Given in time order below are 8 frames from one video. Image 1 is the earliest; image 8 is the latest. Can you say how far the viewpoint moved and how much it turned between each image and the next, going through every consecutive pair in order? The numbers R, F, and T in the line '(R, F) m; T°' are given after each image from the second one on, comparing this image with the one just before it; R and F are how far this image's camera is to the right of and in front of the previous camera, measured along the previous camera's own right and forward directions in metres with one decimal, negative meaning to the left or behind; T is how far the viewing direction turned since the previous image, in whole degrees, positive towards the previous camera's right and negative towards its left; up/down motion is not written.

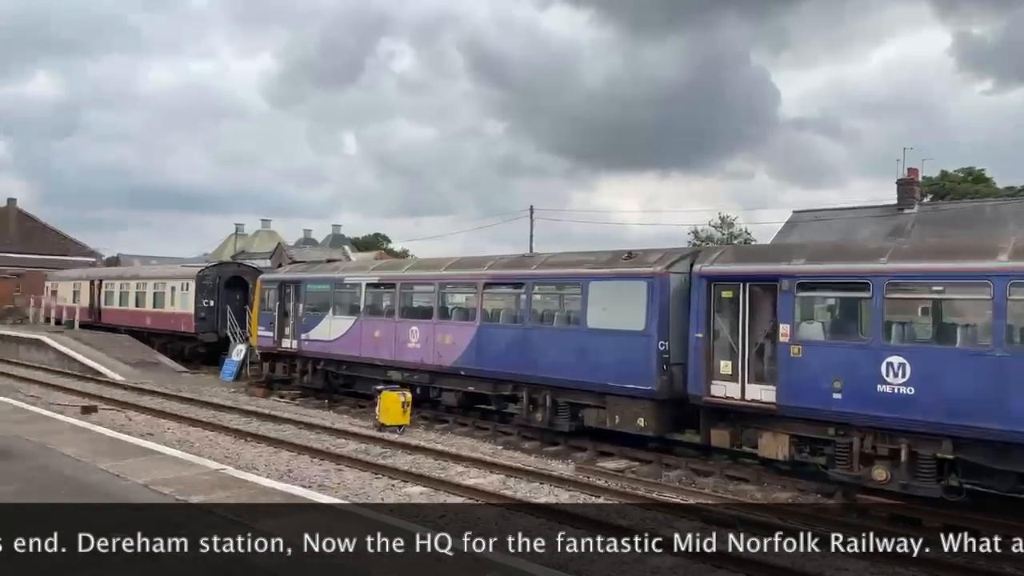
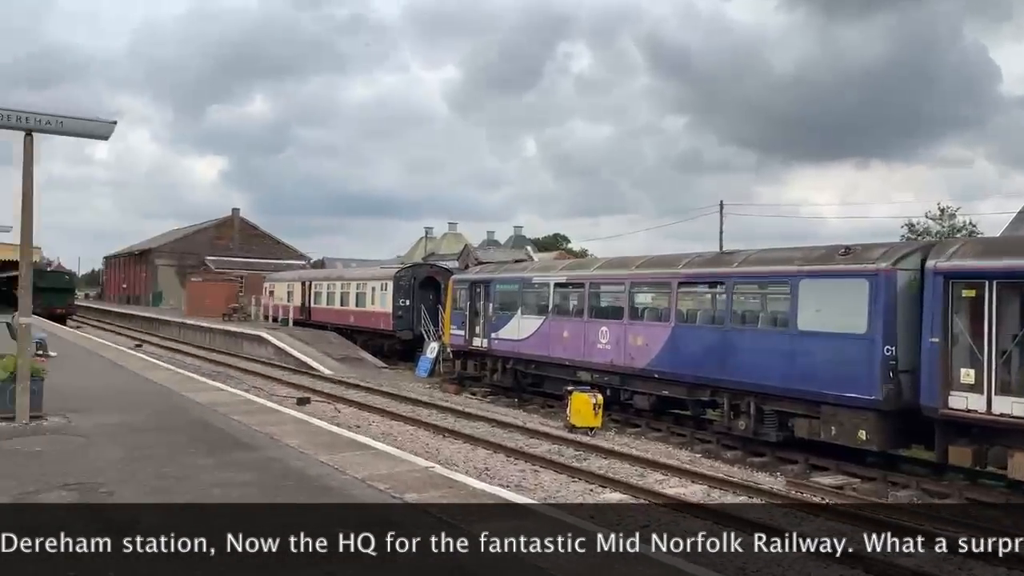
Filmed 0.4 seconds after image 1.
(-0.4, +0.4) m; -13°
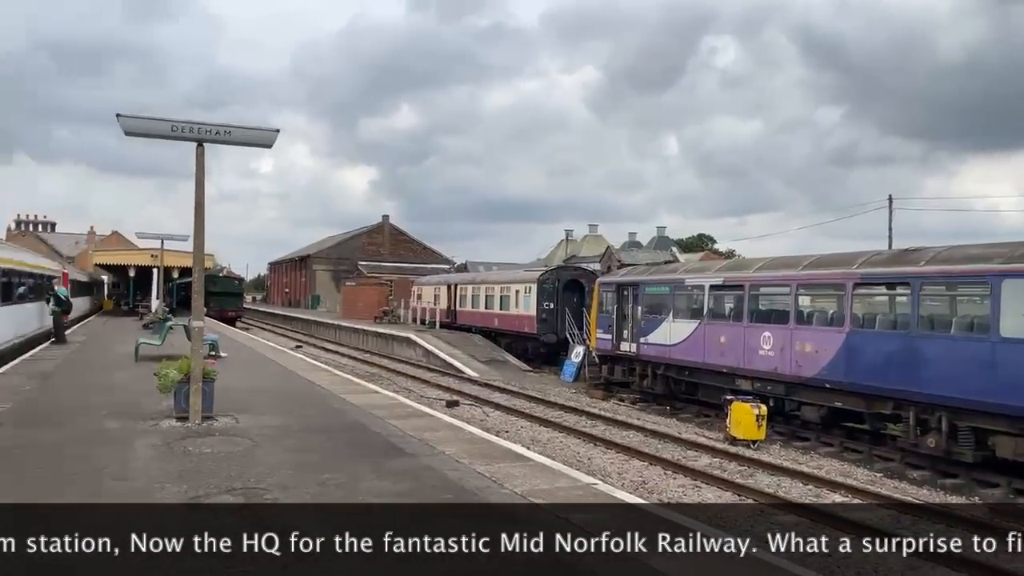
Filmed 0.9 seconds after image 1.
(-0.3, +0.5) m; -10°
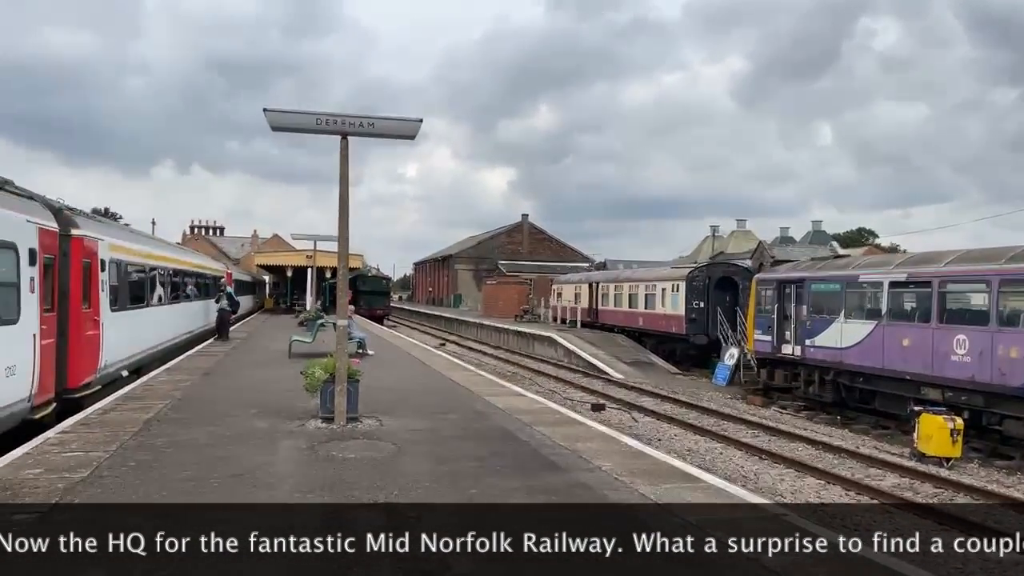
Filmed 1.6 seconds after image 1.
(-0.2, +0.8) m; -10°
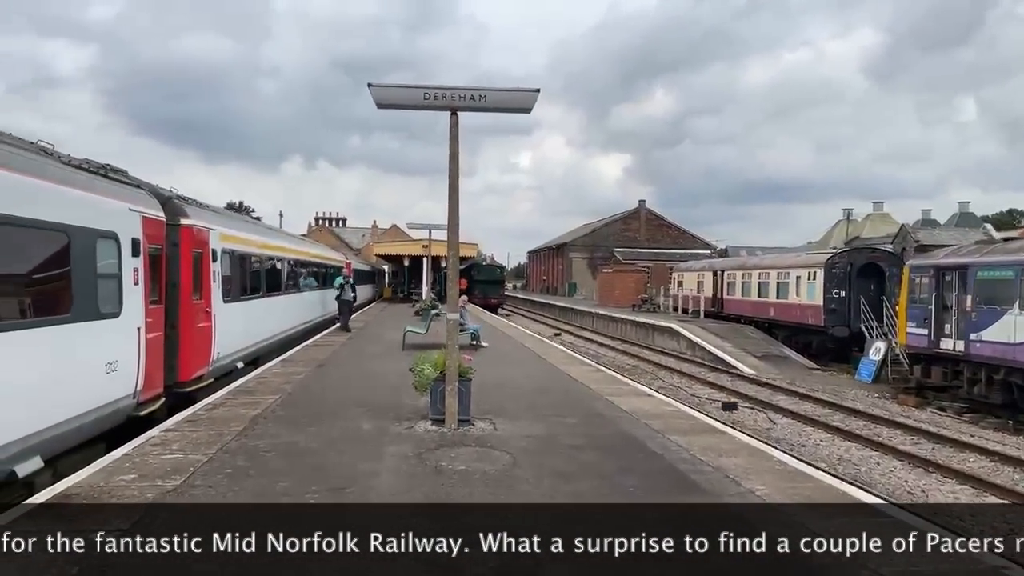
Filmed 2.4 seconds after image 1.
(-0.1, +1.0) m; -9°
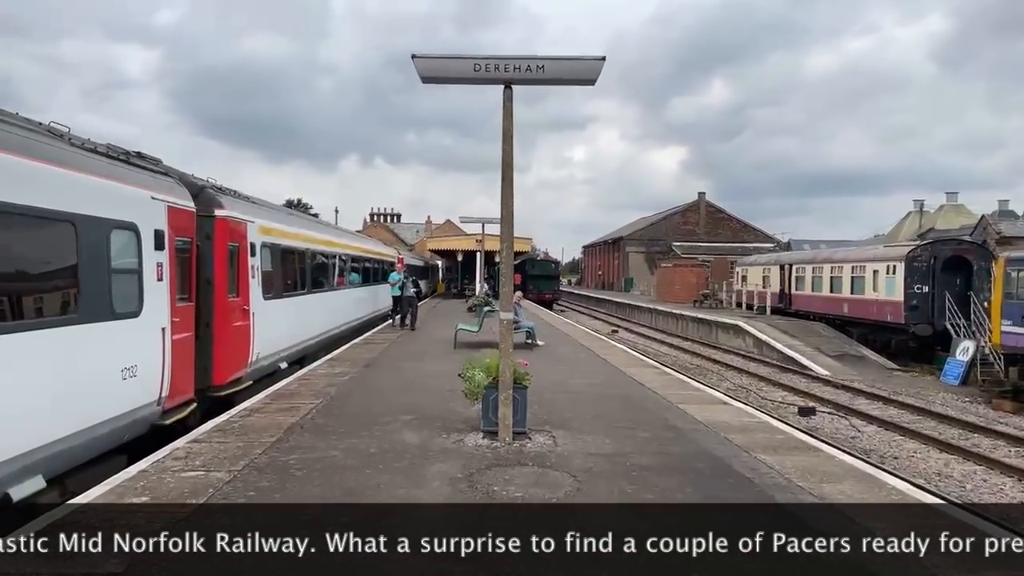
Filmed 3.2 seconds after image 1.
(-0.1, +0.9) m; -4°
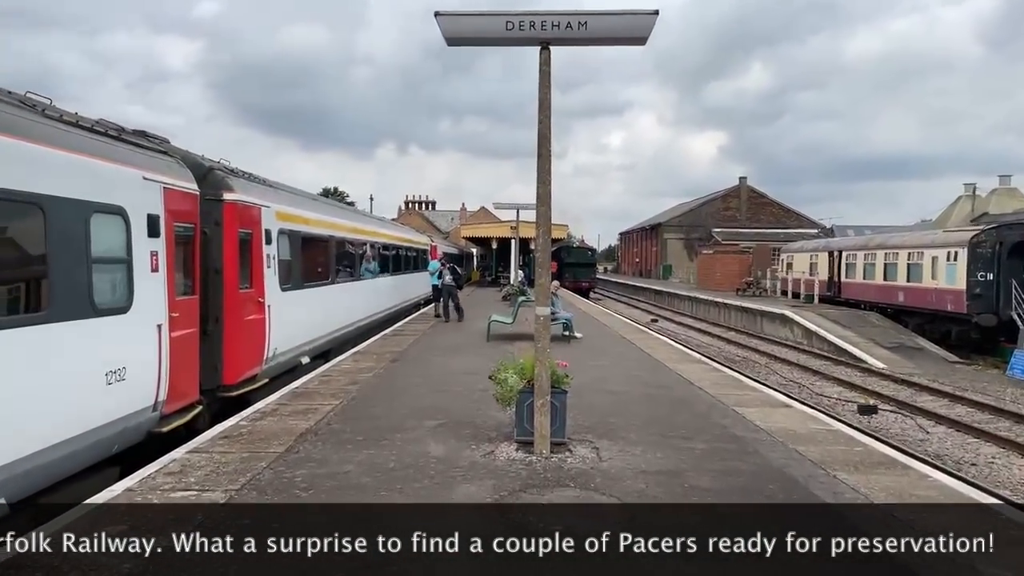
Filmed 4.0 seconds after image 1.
(0.0, +0.9) m; -3°
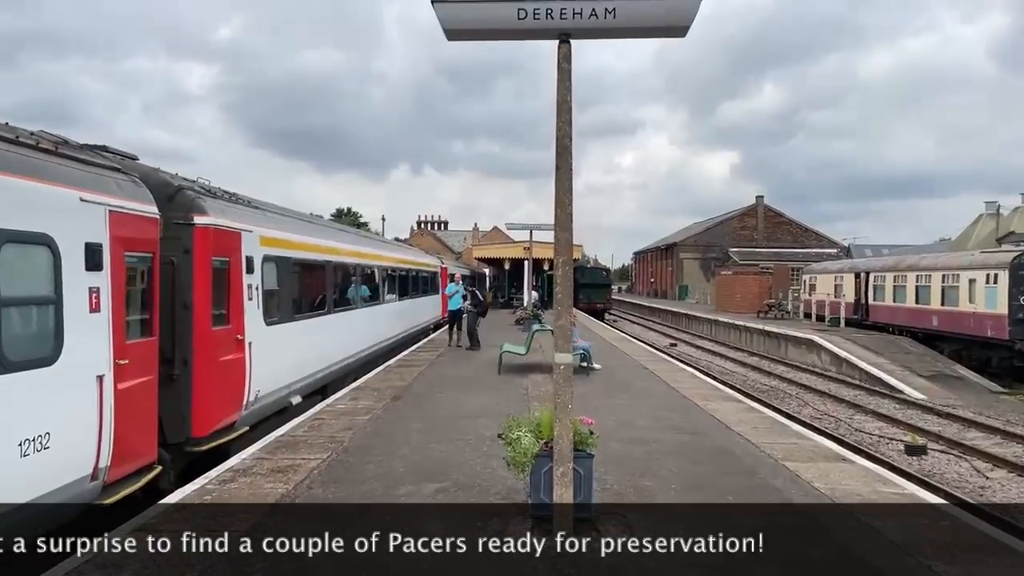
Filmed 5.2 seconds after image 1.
(0.0, +1.1) m; -1°
